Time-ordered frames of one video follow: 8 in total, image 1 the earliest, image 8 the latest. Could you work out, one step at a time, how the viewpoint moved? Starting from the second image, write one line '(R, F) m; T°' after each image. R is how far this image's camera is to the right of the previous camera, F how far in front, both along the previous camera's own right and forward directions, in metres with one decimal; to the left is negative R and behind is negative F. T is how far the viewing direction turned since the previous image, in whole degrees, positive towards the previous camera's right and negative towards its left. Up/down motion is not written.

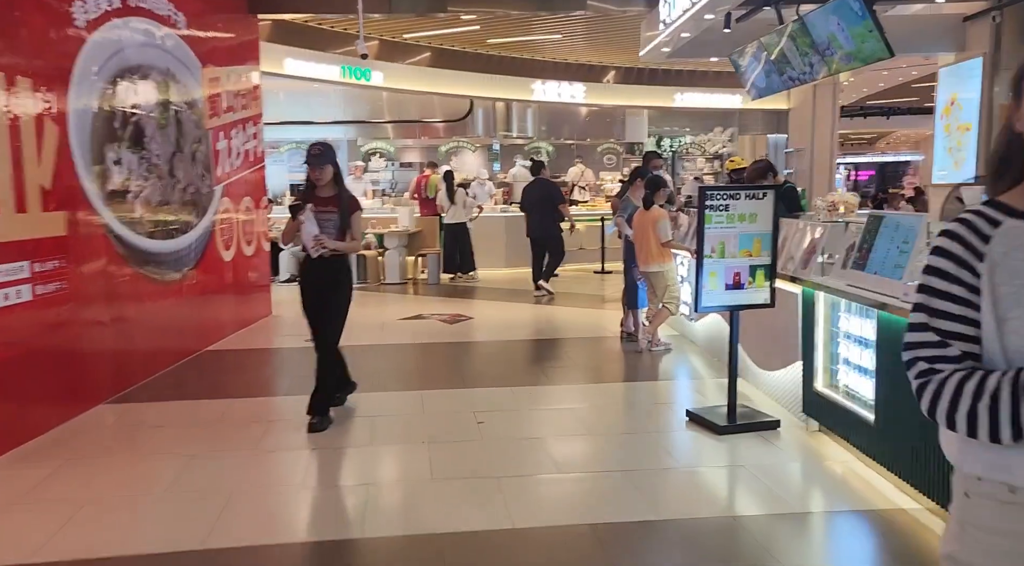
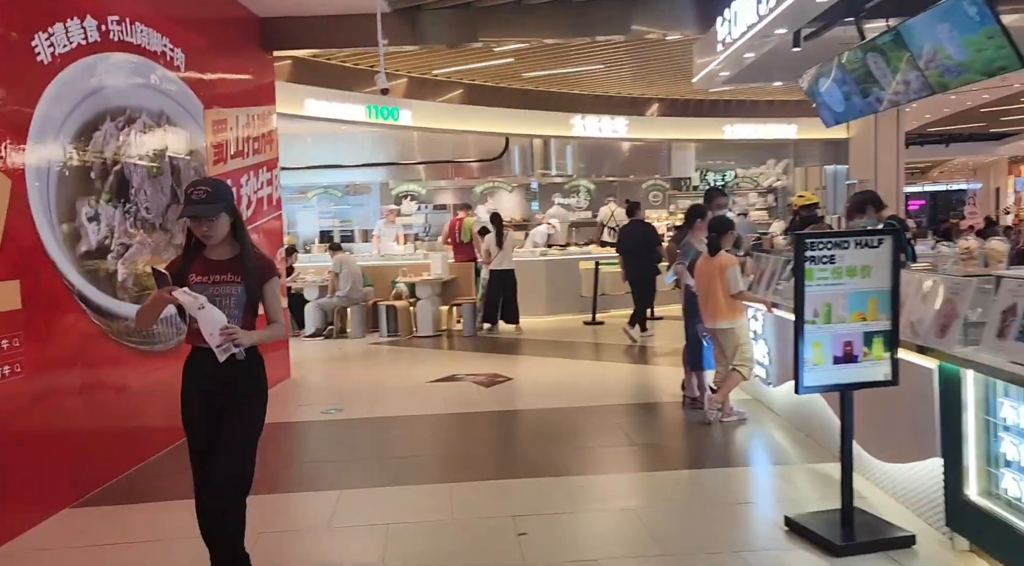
(0.0, +0.8) m; -3°
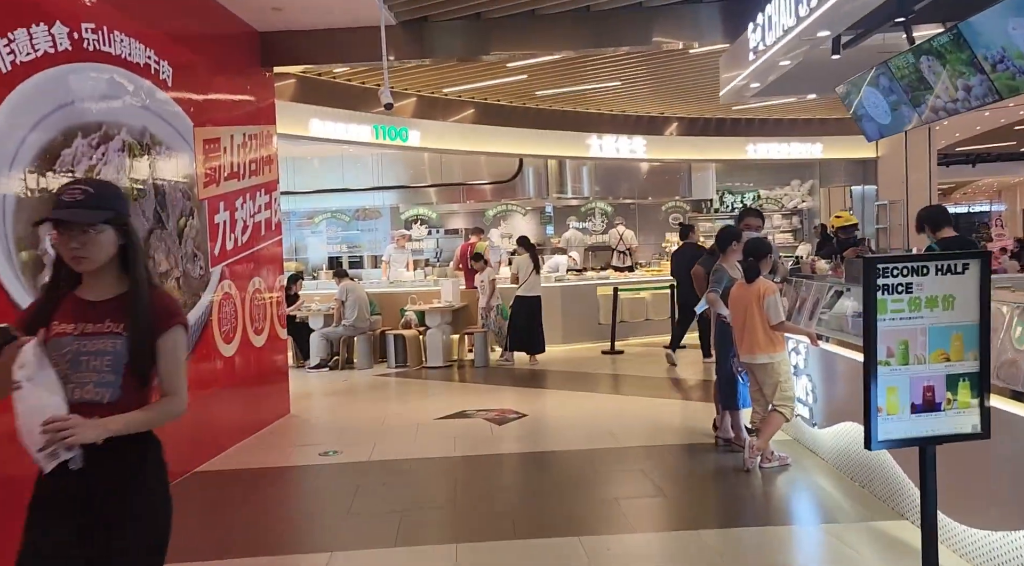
(0.0, +0.4) m; -1°
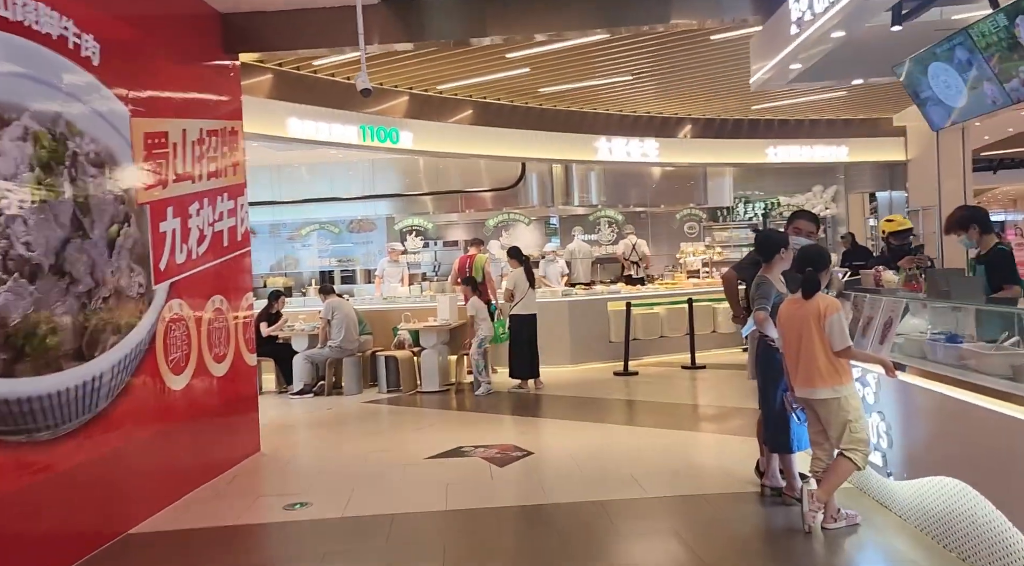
(0.0, +0.8) m; 0°
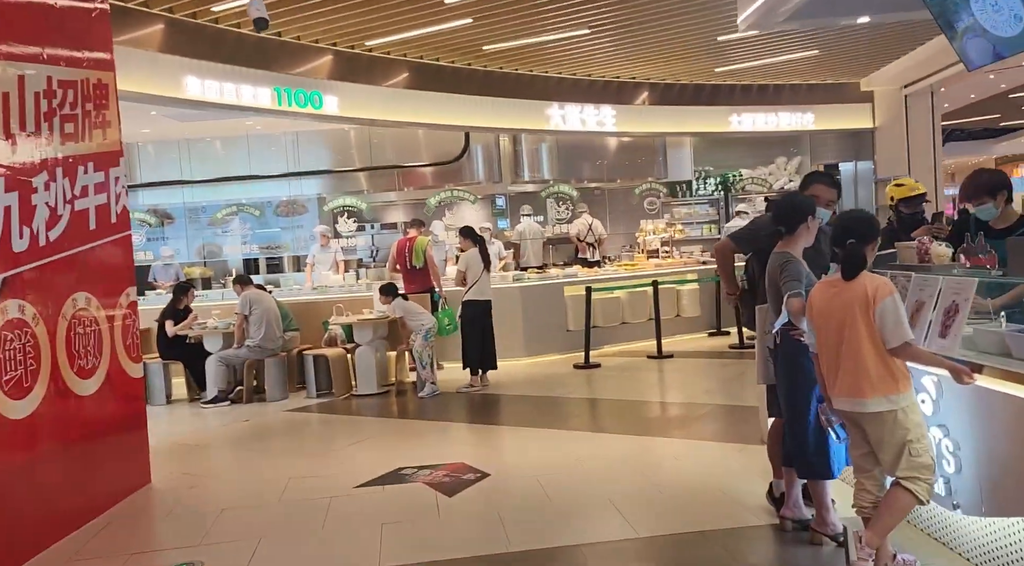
(0.0, +0.9) m; +4°
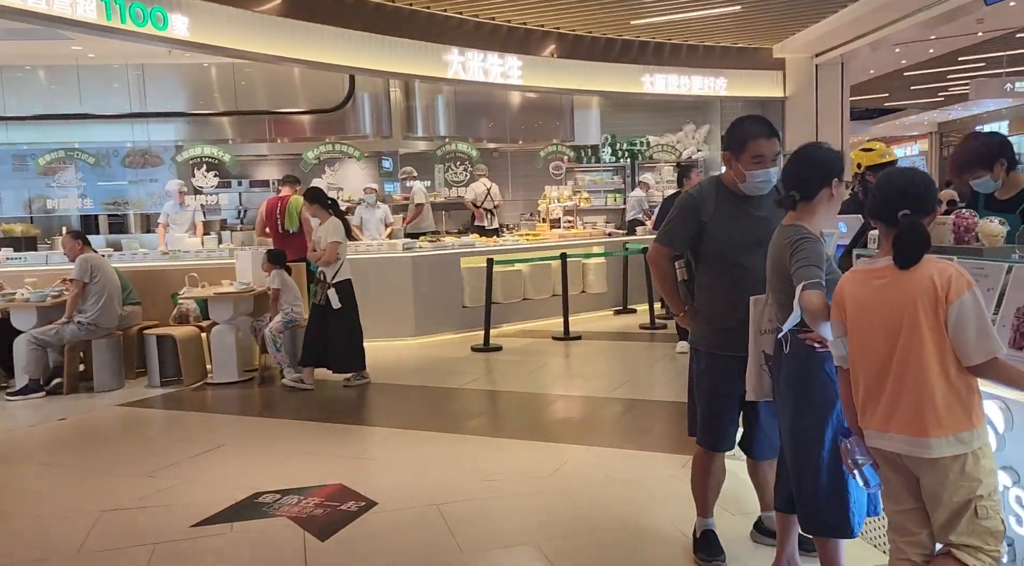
(-0.1, +1.0) m; +8°
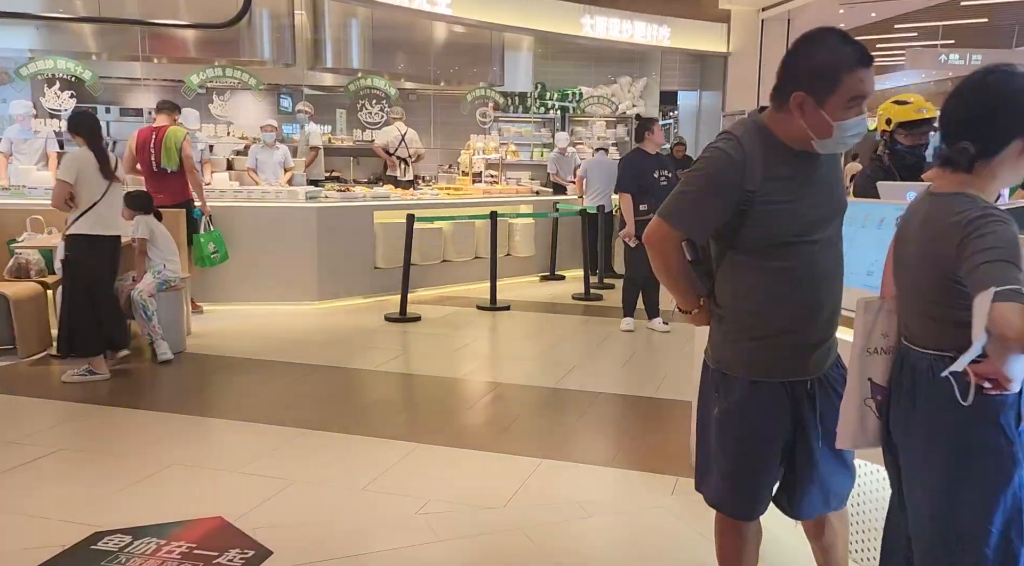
(-0.2, +0.9) m; +7°
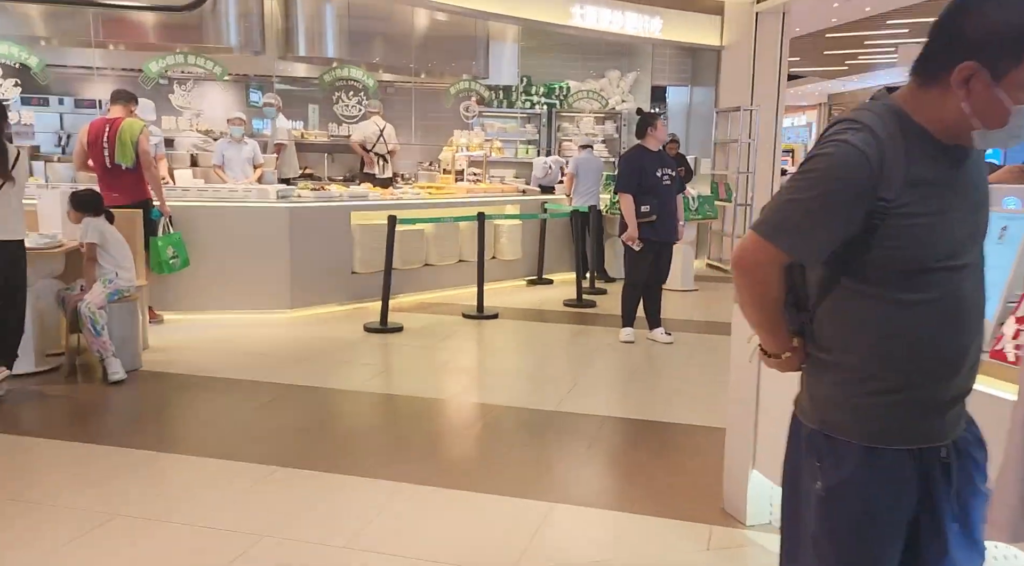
(-0.1, +0.4) m; +2°
